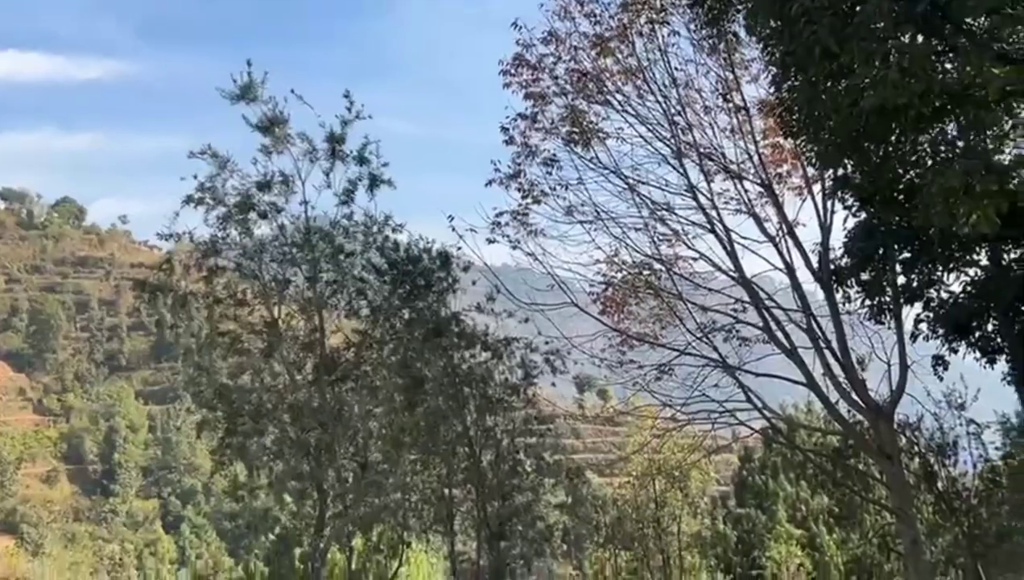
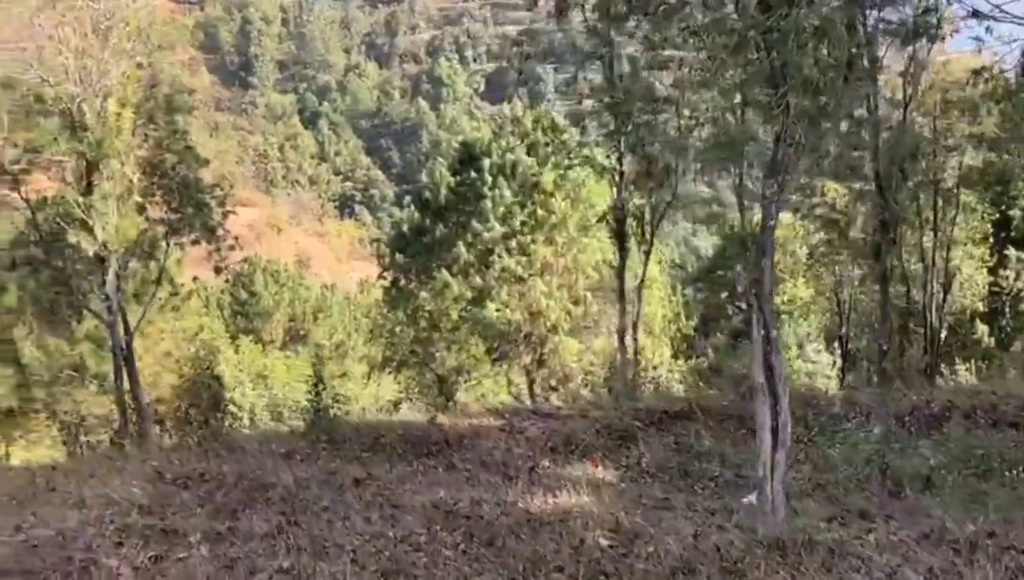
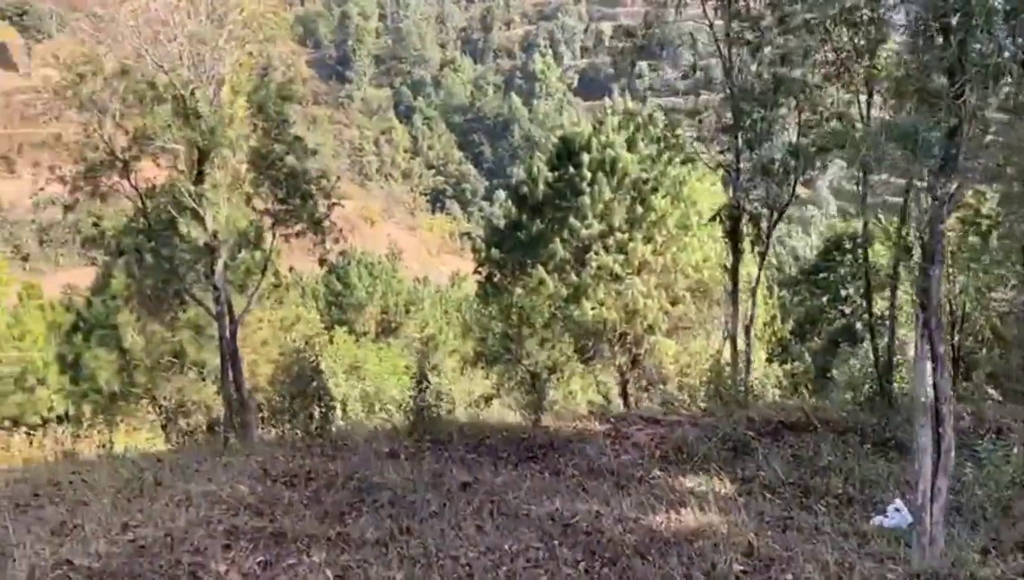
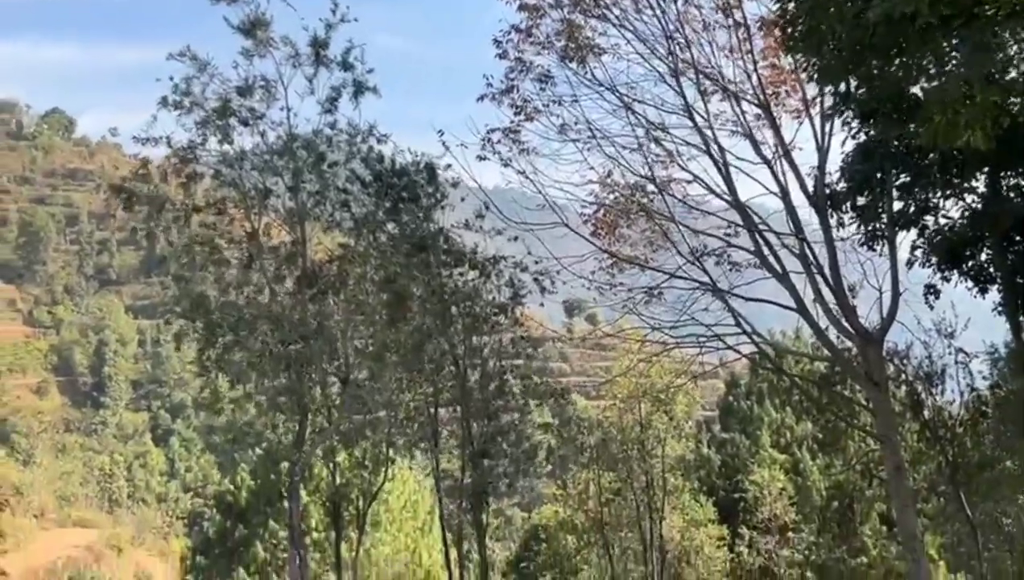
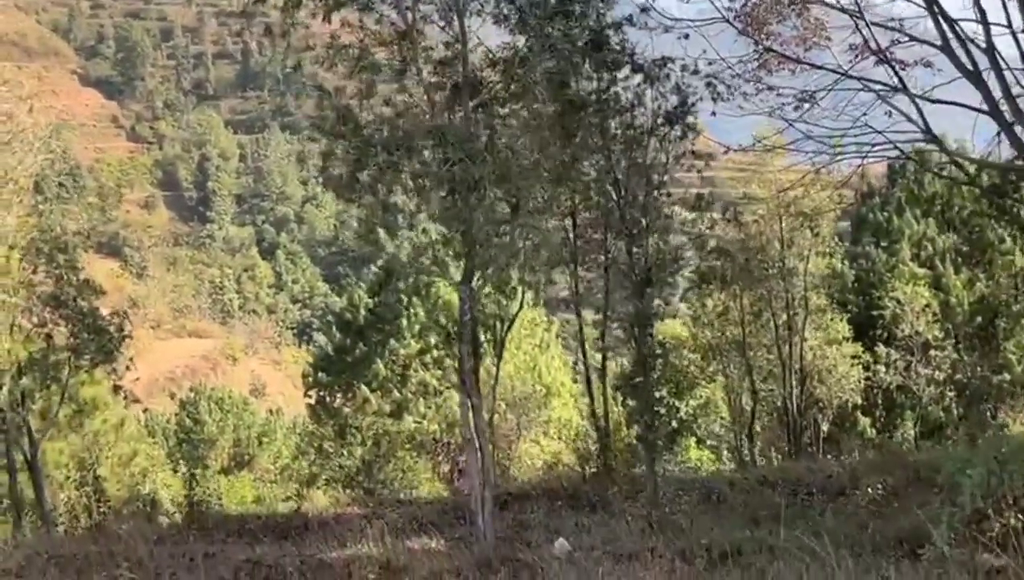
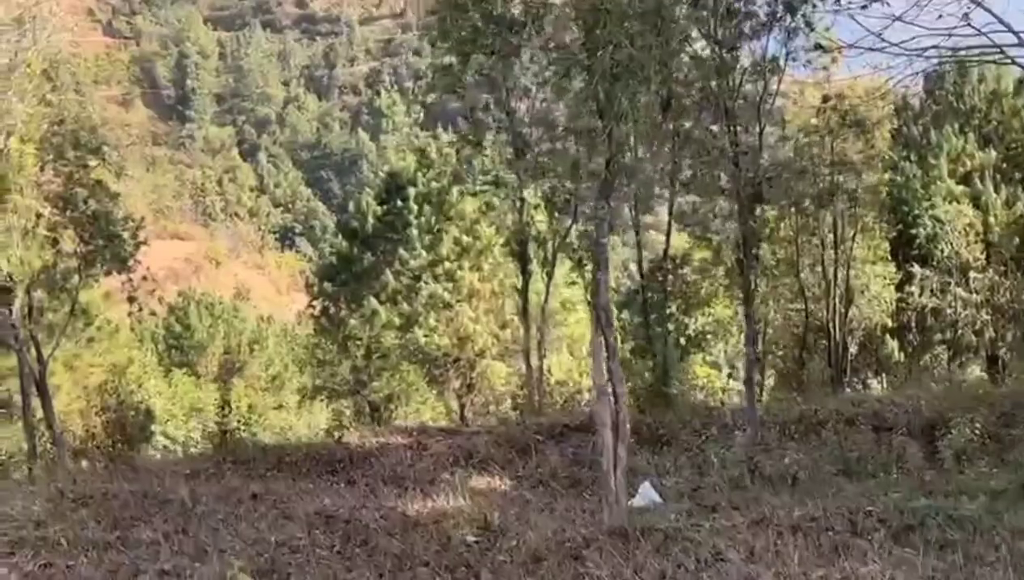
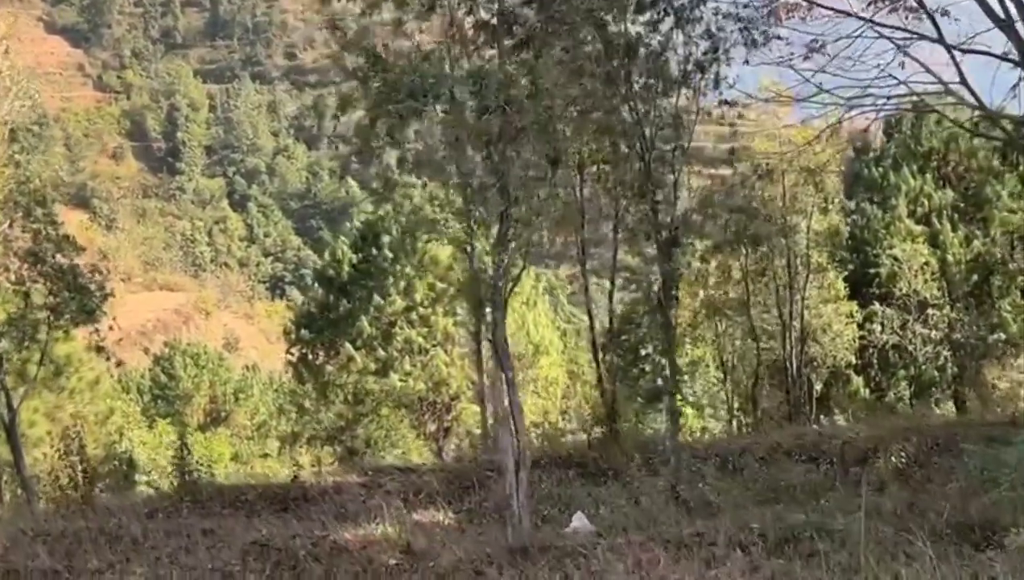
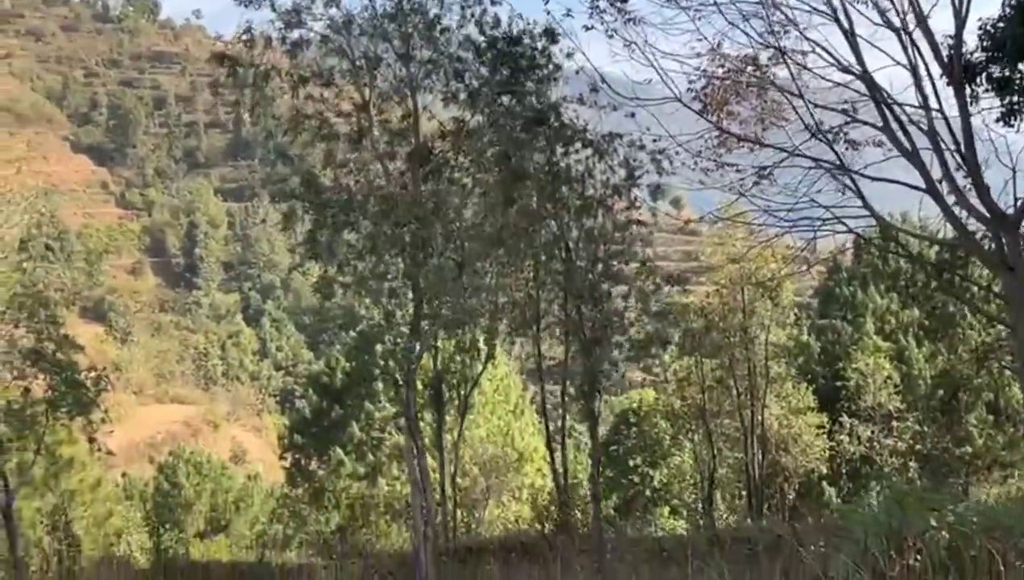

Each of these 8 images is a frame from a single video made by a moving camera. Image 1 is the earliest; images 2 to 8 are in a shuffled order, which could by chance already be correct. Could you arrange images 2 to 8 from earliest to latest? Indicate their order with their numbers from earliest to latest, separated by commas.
4, 8, 5, 7, 6, 2, 3
